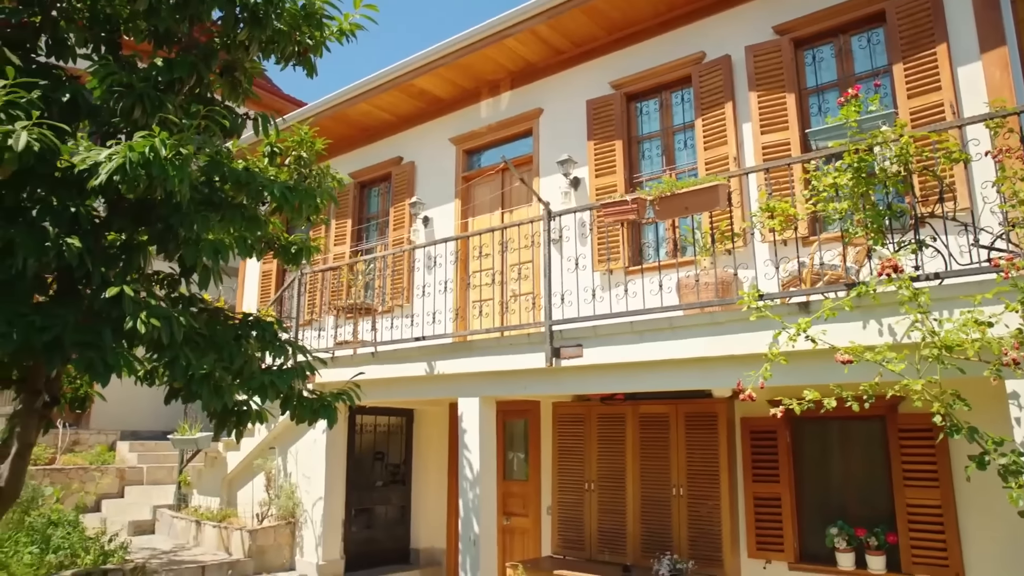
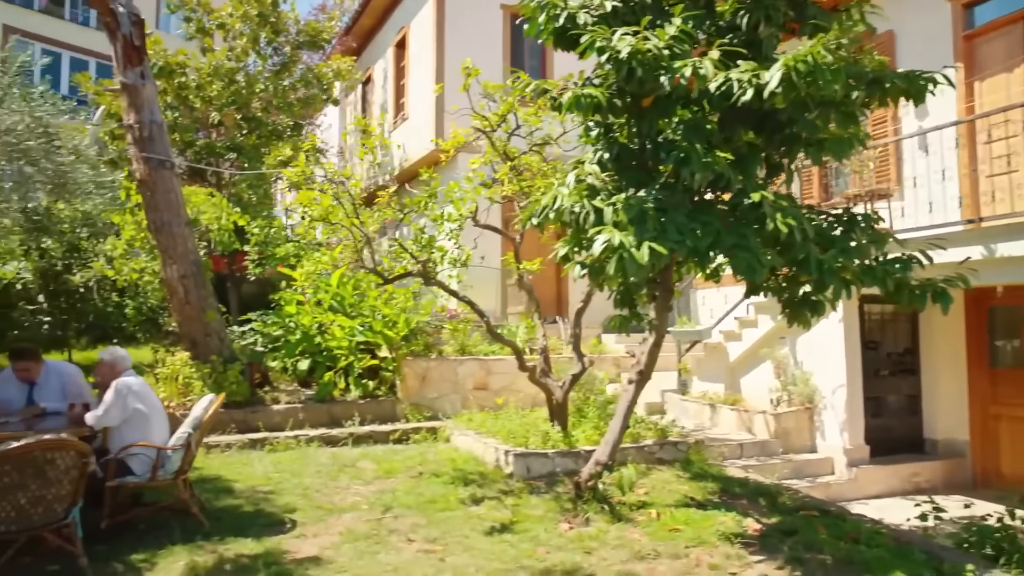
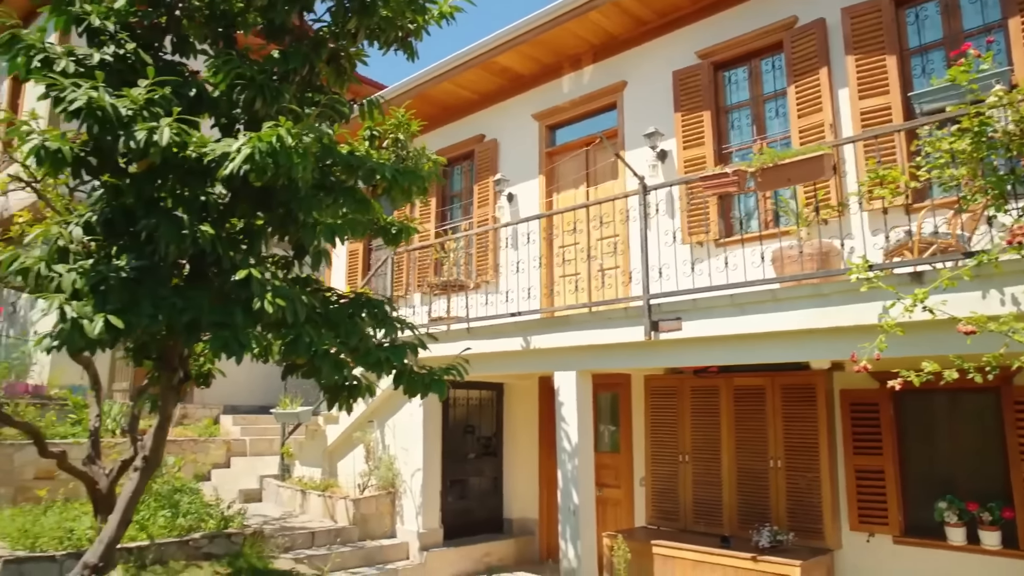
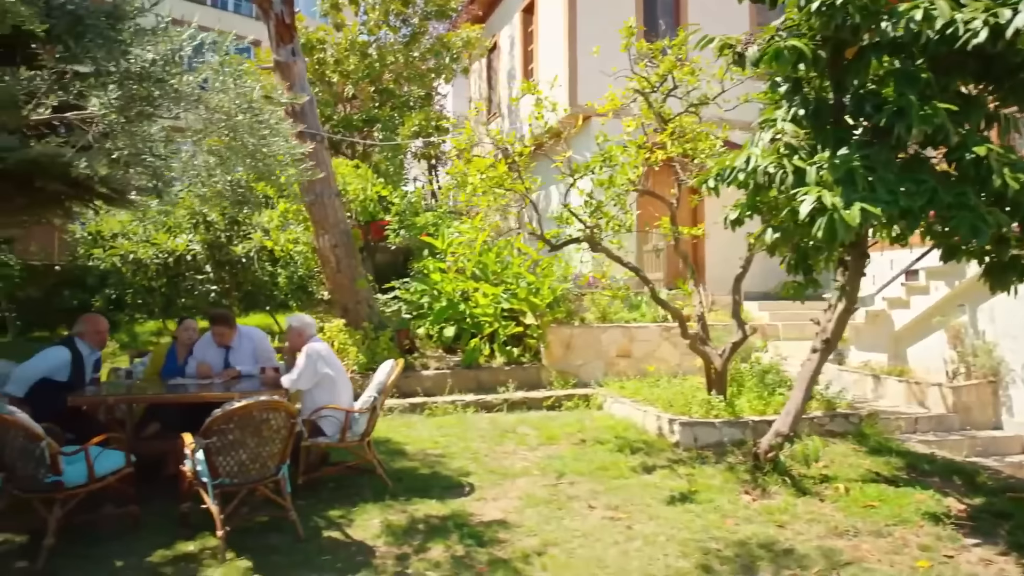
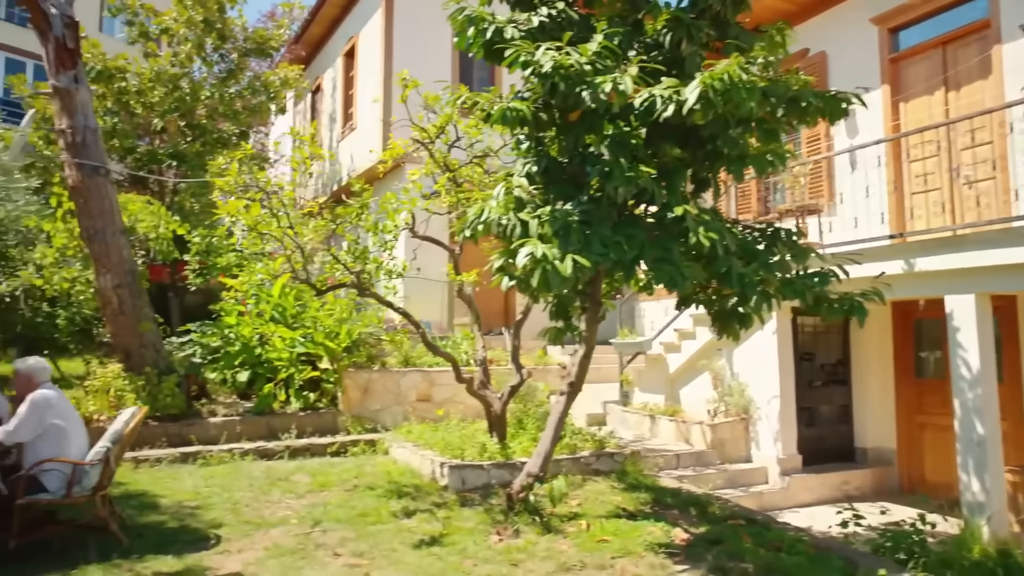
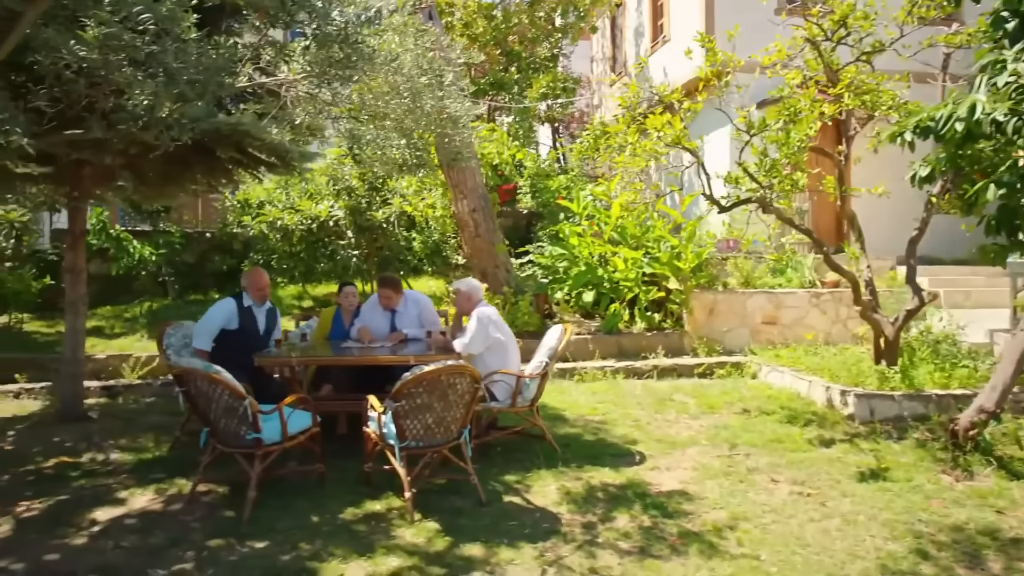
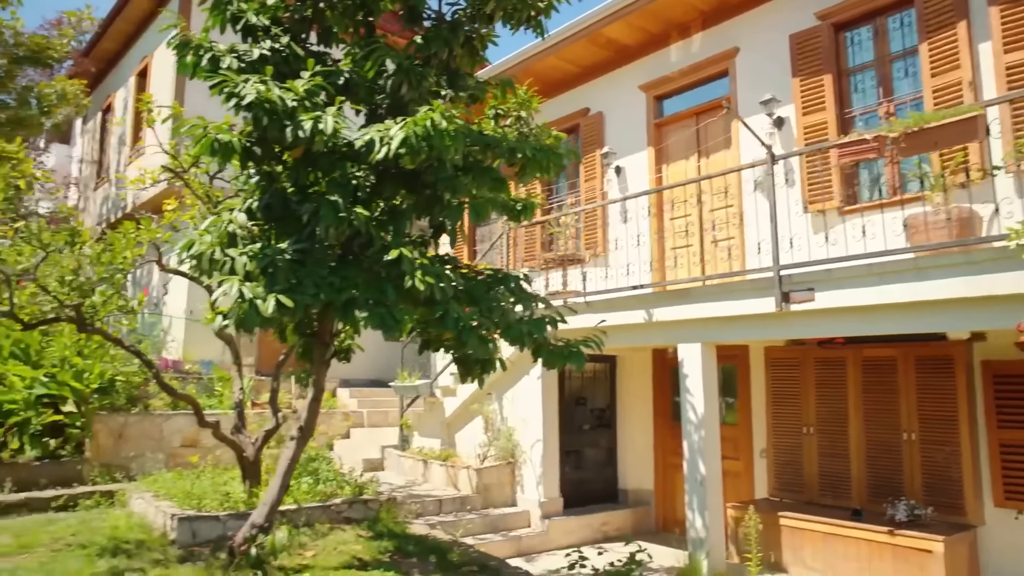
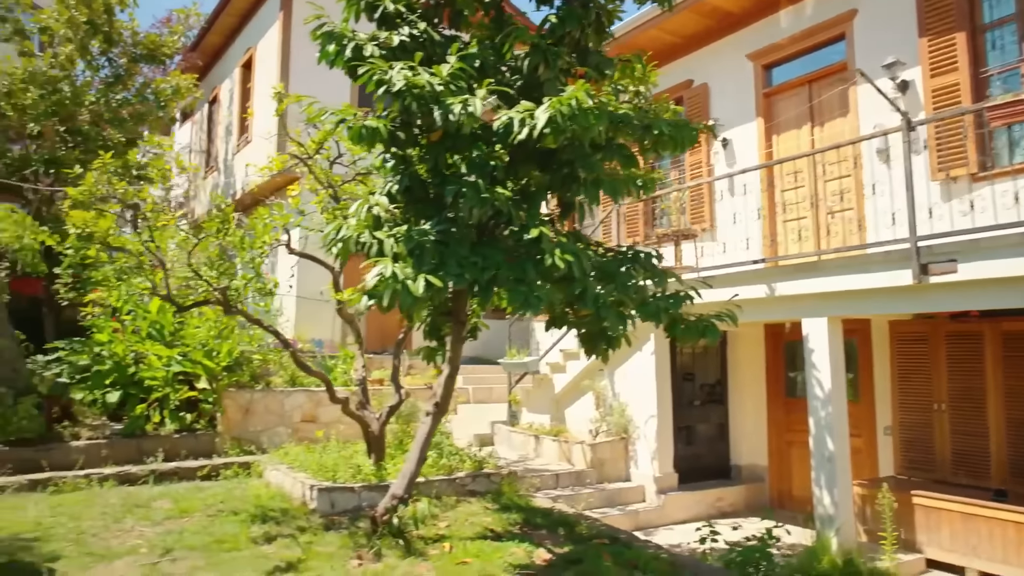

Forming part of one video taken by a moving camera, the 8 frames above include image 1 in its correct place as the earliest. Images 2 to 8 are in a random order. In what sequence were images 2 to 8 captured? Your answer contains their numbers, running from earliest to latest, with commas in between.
3, 7, 8, 5, 2, 4, 6
